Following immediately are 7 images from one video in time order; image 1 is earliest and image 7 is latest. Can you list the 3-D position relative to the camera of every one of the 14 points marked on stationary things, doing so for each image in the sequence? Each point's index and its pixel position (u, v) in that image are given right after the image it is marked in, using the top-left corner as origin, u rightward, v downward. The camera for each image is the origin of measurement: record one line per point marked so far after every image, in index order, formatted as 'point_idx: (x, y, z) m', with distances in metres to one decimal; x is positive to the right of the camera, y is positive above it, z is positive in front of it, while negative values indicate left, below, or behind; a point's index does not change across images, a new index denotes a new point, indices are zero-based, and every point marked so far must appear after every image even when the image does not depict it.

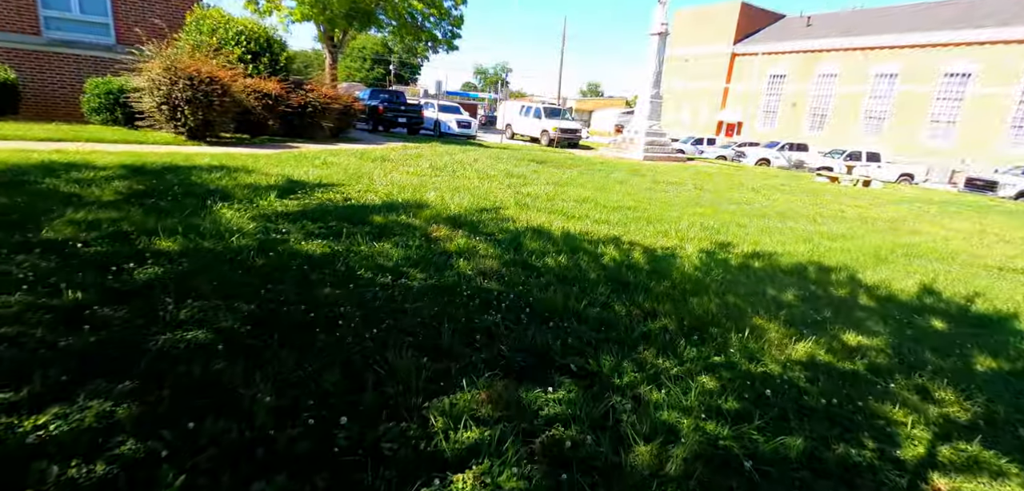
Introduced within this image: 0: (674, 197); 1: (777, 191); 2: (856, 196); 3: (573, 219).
0: (+2.5, +0.7, +9.2) m
1: (+5.6, +1.2, +12.6) m
2: (+7.8, +1.1, +13.4) m
3: (+0.6, +0.2, +5.8) m
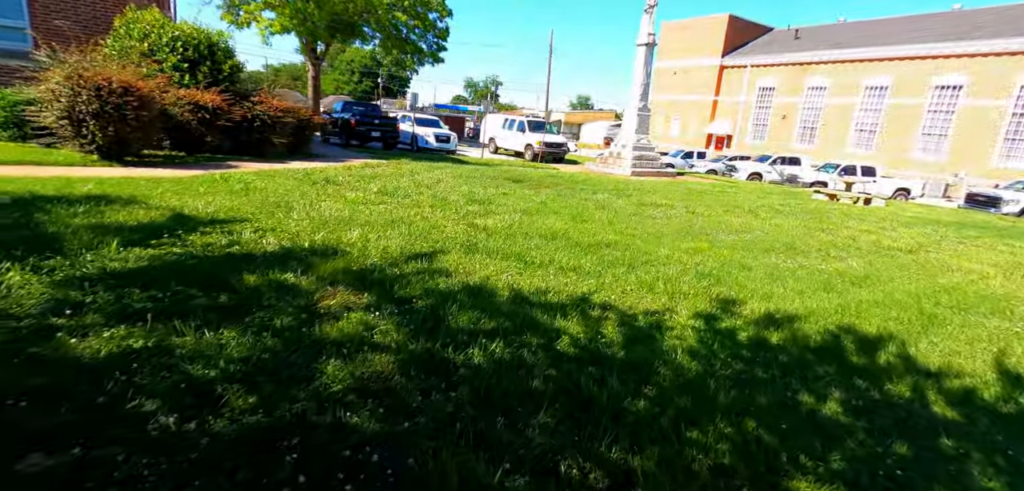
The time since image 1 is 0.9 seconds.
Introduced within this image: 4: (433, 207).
0: (+2.0, +0.3, +8.0) m
1: (+5.1, +0.6, +11.4) m
2: (+7.2, +0.6, +12.2) m
3: (+0.1, -0.2, +4.5) m
4: (-0.9, +0.5, +7.1) m
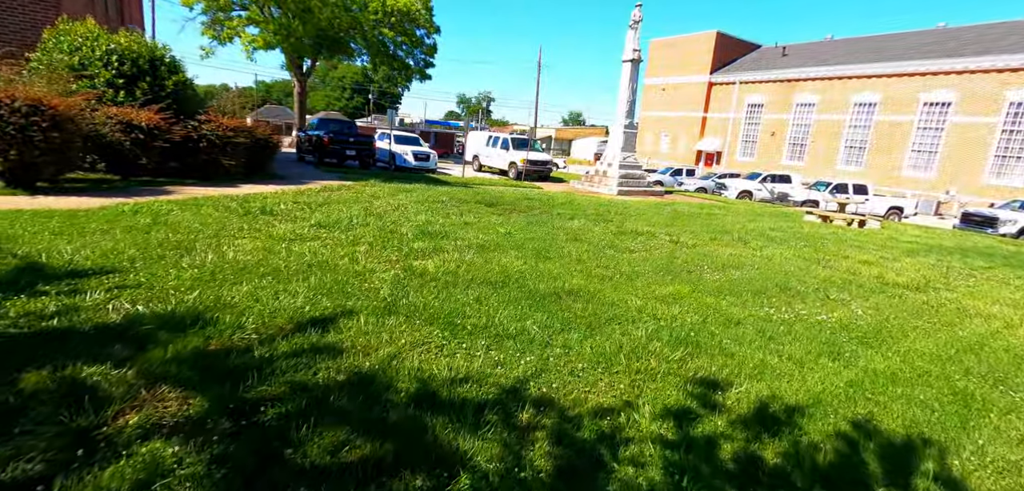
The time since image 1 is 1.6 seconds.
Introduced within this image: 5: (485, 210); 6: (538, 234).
0: (+1.5, -0.2, +7.0) m
1: (+4.5, +0.1, +10.5) m
2: (+6.6, 0.0, +11.3) m
3: (-0.3, -0.6, +3.5) m
4: (-1.4, 0.0, +6.2) m
5: (-0.5, +0.7, +11.0) m
6: (+0.4, +0.2, +8.3) m
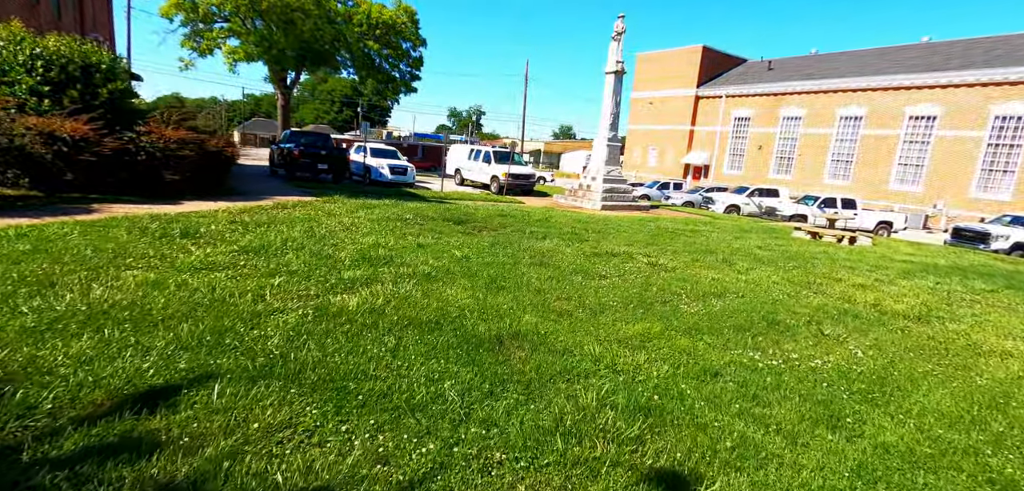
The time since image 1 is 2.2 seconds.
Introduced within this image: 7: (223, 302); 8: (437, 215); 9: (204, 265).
0: (+1.0, -0.5, +6.2) m
1: (+3.9, -0.3, +9.7) m
2: (+6.1, -0.3, +10.6) m
3: (-0.8, -0.8, +2.7) m
4: (-1.9, -0.3, +5.3) m
5: (-1.1, +0.3, +10.1) m
6: (-0.2, -0.2, +7.5) m
7: (-2.0, -0.4, +4.2) m
8: (-1.5, +0.6, +12.2) m
9: (-2.8, -0.2, +5.4) m
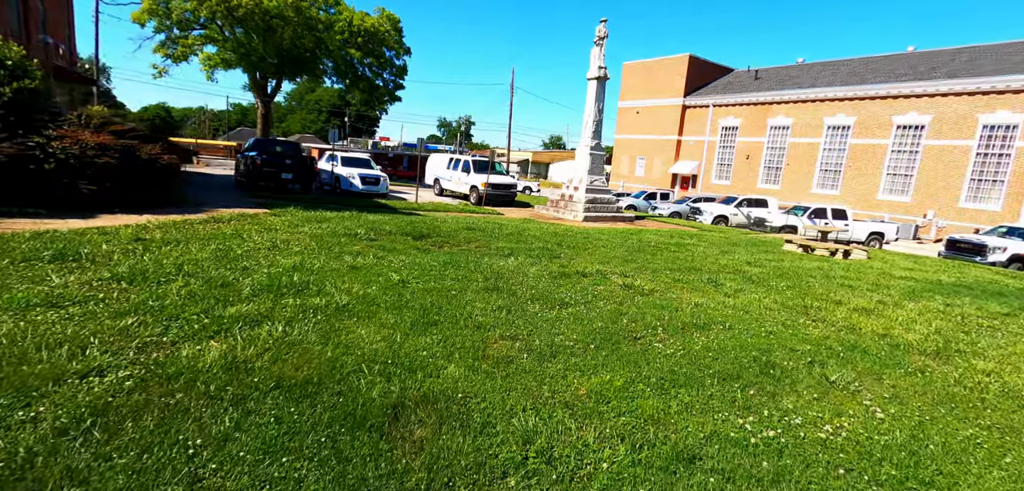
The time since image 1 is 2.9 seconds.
0: (+0.5, -0.7, +5.1) m
1: (+3.4, -0.5, +8.7) m
2: (+5.4, -0.6, +9.6) m
3: (-1.3, -0.9, +1.5) m
4: (-2.5, -0.5, +4.1) m
5: (-1.7, 0.0, +9.0) m
6: (-0.7, -0.4, +6.4) m
7: (-2.5, -0.6, +3.1) m
8: (-2.2, +0.3, +11.0) m
9: (-3.3, -0.4, +4.2) m
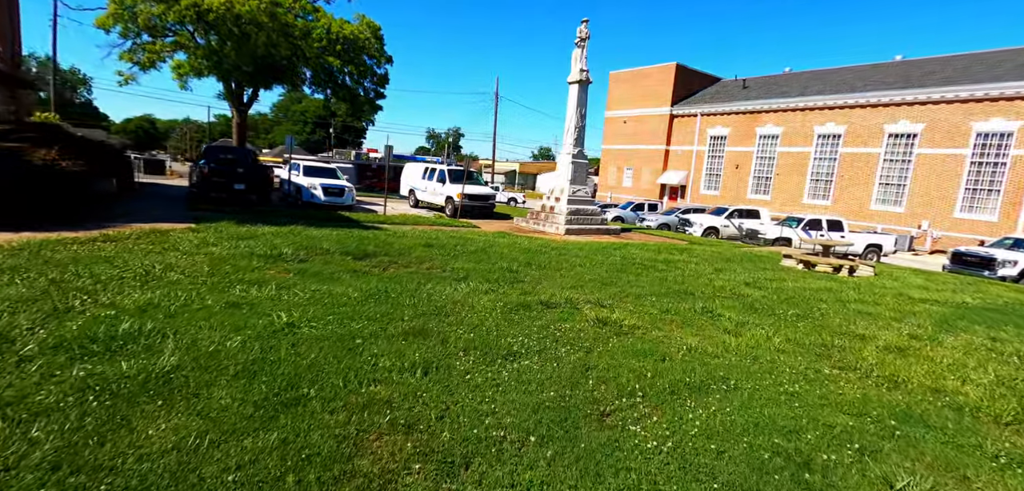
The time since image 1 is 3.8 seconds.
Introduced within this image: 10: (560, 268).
0: (0.0, -0.9, +3.5) m
1: (+2.8, -0.8, +7.1) m
2: (+4.8, -0.9, +8.1) m
3: (-1.7, -1.1, -0.1) m
4: (-3.0, -0.7, +2.5) m
5: (-2.3, -0.3, +7.4) m
6: (-1.3, -0.6, +4.8) m
7: (-3.0, -0.8, +1.4) m
8: (-2.8, 0.0, +9.4) m
9: (-3.8, -0.6, +2.6) m
10: (+0.7, -0.4, +9.4) m
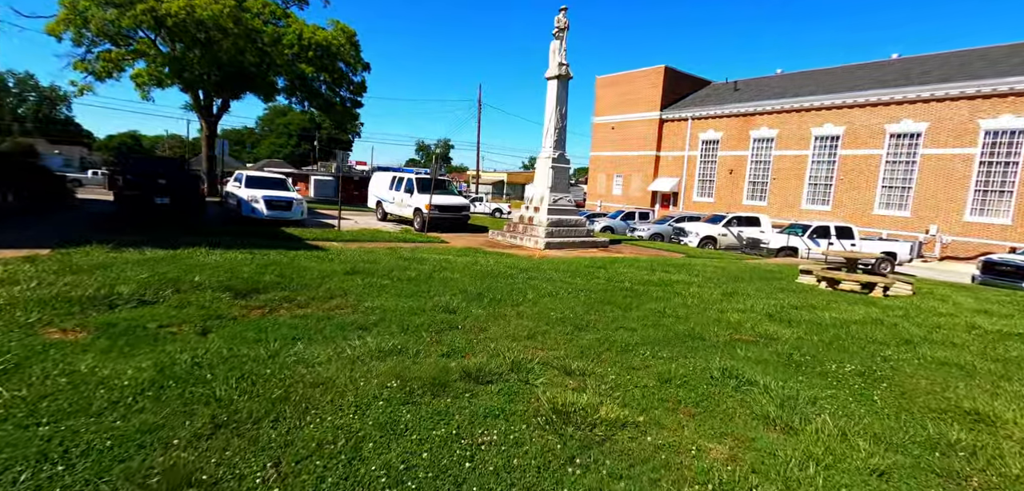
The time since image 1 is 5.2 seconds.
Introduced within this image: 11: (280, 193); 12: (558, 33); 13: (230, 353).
0: (-0.6, -1.1, +1.0) m
1: (+2.1, -1.0, +4.7) m
2: (+4.2, -1.1, +5.7) m
3: (-2.2, -1.2, -2.6) m
4: (-3.5, -0.9, 0.0) m
5: (-2.9, -0.6, +4.9) m
6: (-1.9, -0.9, +2.3) m
7: (-3.6, -1.0, -1.1) m
8: (-3.5, -0.4, +6.9) m
9: (-4.4, -0.8, +0.1) m
10: (+0.1, -0.7, +6.9) m
11: (-6.8, +1.6, +17.7) m
12: (+1.4, +6.8, +18.7) m
13: (-2.0, -0.7, +4.2) m
